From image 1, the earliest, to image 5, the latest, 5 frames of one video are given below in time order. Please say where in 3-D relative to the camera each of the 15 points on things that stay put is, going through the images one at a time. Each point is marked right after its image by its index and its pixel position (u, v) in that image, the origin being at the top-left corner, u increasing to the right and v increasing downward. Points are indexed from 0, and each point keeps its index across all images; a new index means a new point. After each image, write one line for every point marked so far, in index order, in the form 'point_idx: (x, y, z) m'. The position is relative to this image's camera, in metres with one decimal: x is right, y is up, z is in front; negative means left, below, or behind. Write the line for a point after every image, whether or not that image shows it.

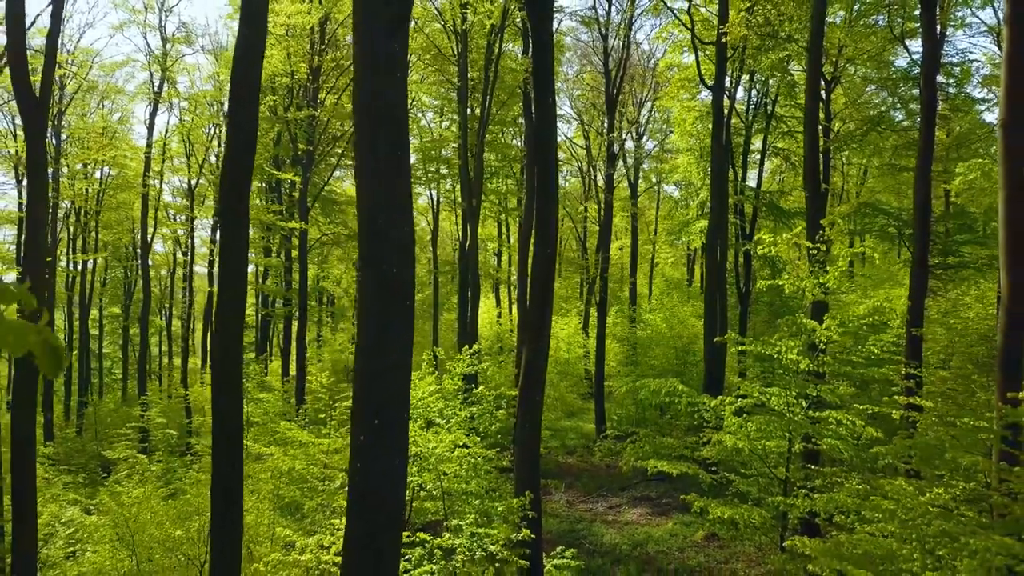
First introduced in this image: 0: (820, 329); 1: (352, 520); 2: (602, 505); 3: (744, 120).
0: (+3.7, -0.5, +7.5) m
1: (-0.8, -1.2, +3.2) m
2: (+1.7, -4.1, +11.6) m
3: (+6.3, +4.5, +16.5) m
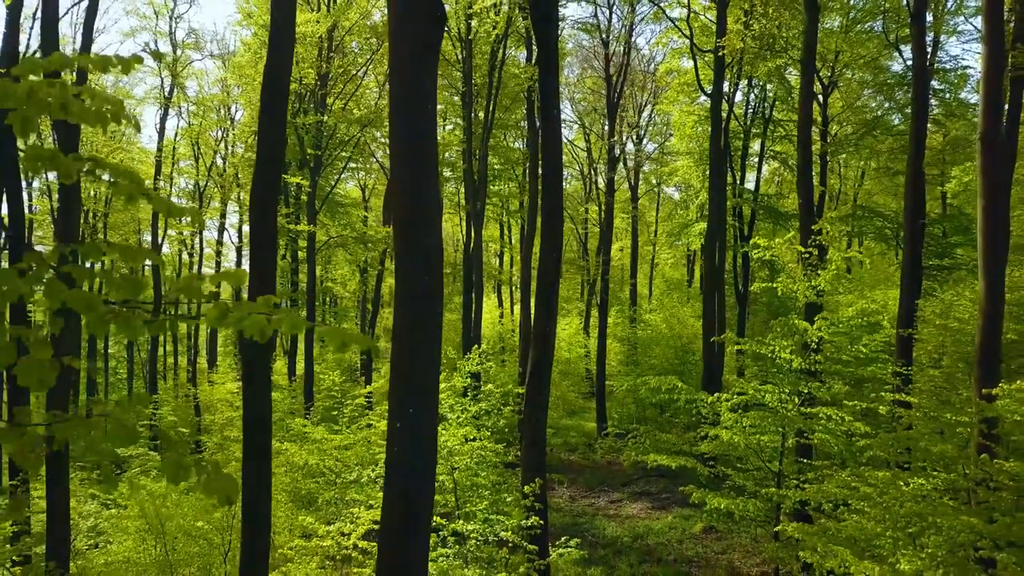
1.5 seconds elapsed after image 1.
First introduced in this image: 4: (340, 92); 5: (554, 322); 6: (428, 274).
0: (+3.8, -0.5, +7.9) m
1: (-0.7, -1.2, +3.6) m
2: (+1.8, -4.1, +12.0) m
3: (+6.3, +4.5, +16.9) m
4: (-4.5, +5.1, +16.0) m
5: (+0.5, -0.4, +6.7) m
6: (-0.5, +0.1, +3.7) m
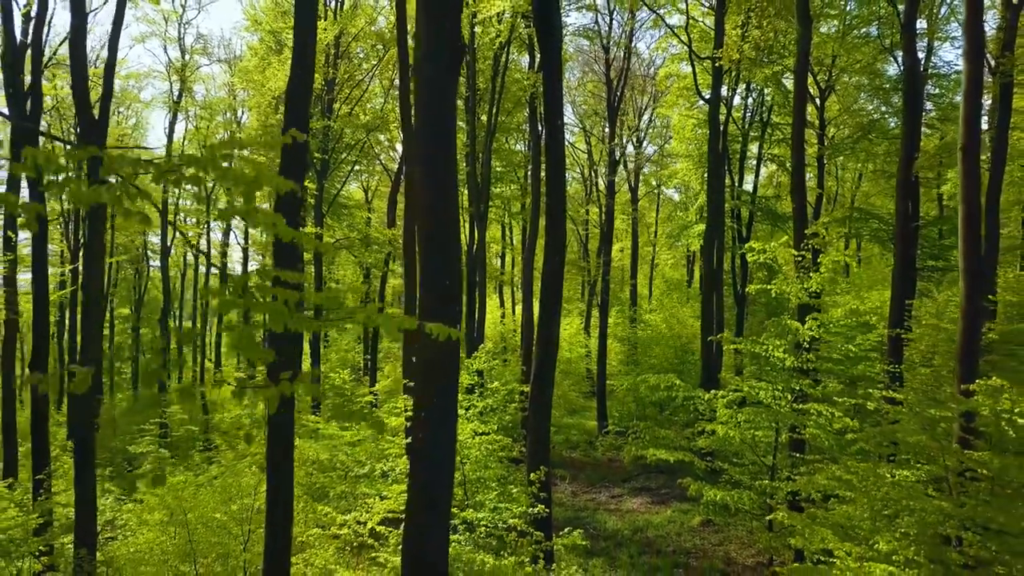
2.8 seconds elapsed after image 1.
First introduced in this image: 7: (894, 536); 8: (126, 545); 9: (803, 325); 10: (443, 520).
0: (+3.9, -0.5, +8.2) m
1: (-0.6, -1.3, +3.9) m
2: (+1.9, -4.1, +12.3) m
3: (+6.4, +4.5, +17.2) m
4: (-4.4, +5.1, +16.4) m
5: (+0.5, -0.4, +7.1) m
6: (-0.4, +0.1, +4.0) m
7: (+3.0, -1.9, +4.8) m
8: (-5.0, -3.4, +8.0) m
9: (+4.0, -0.5, +8.4) m
10: (-0.4, -1.4, +3.9) m
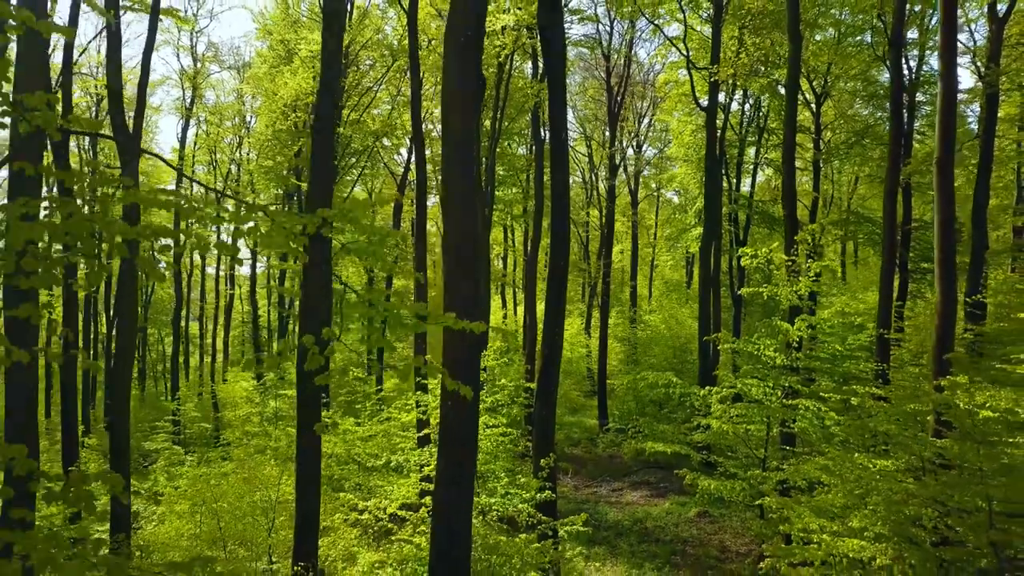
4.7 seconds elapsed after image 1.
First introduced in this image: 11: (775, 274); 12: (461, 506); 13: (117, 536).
0: (+4.0, -0.6, +8.7) m
1: (-0.5, -1.3, +4.4) m
2: (+1.9, -4.2, +12.8) m
3: (+6.5, +4.4, +17.7) m
4: (-4.3, +5.0, +16.9) m
5: (+0.6, -0.4, +7.6) m
6: (-0.3, 0.0, +4.5) m
7: (+3.1, -2.0, +5.3) m
8: (-4.9, -3.4, +8.5) m
9: (+4.1, -0.5, +8.9) m
10: (-0.3, -1.5, +4.4) m
11: (+4.6, +0.2, +10.7) m
12: (-0.4, -1.5, +4.3) m
13: (-4.6, -2.9, +7.2) m
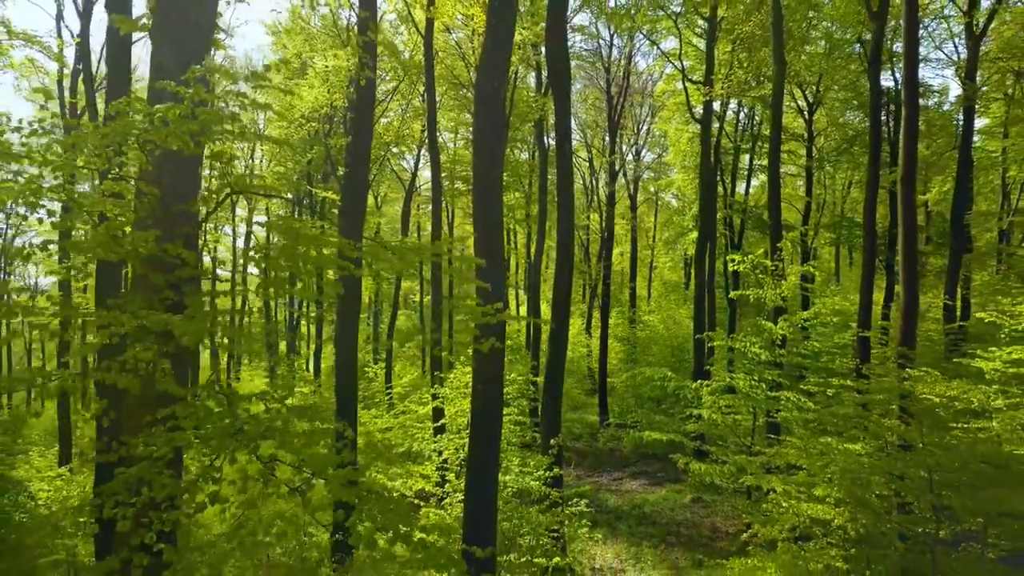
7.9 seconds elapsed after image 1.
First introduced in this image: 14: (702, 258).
0: (+4.1, -0.6, +9.5) m
1: (-0.4, -1.3, +5.2) m
2: (+2.1, -4.2, +13.6) m
3: (+6.6, +4.4, +18.5) m
4: (-4.2, +5.0, +17.7) m
5: (+0.8, -0.5, +8.4) m
6: (-0.2, 0.0, +5.4) m
7: (+3.2, -2.0, +6.1) m
8: (-4.8, -3.4, +9.3) m
9: (+4.2, -0.6, +9.7) m
10: (-0.2, -1.5, +5.2) m
11: (+4.7, +0.2, +11.5) m
12: (-0.2, -1.6, +5.2) m
13: (-4.5, -2.9, +8.0) m
14: (+5.0, +0.8, +16.2) m
